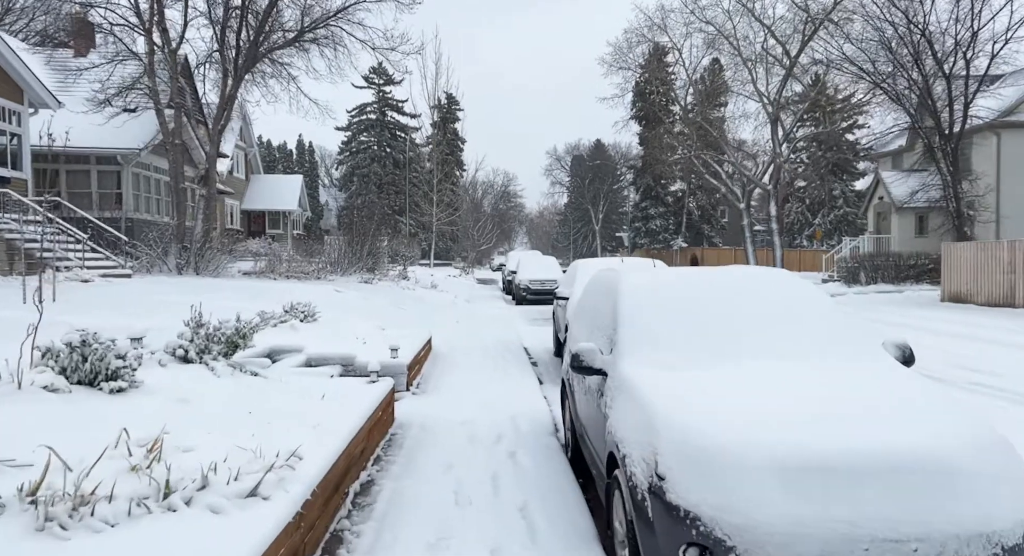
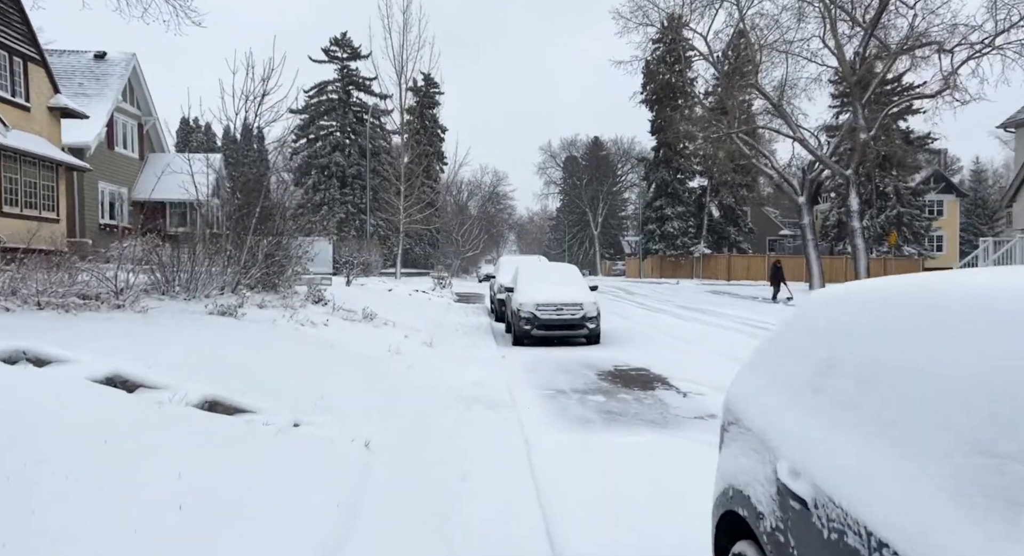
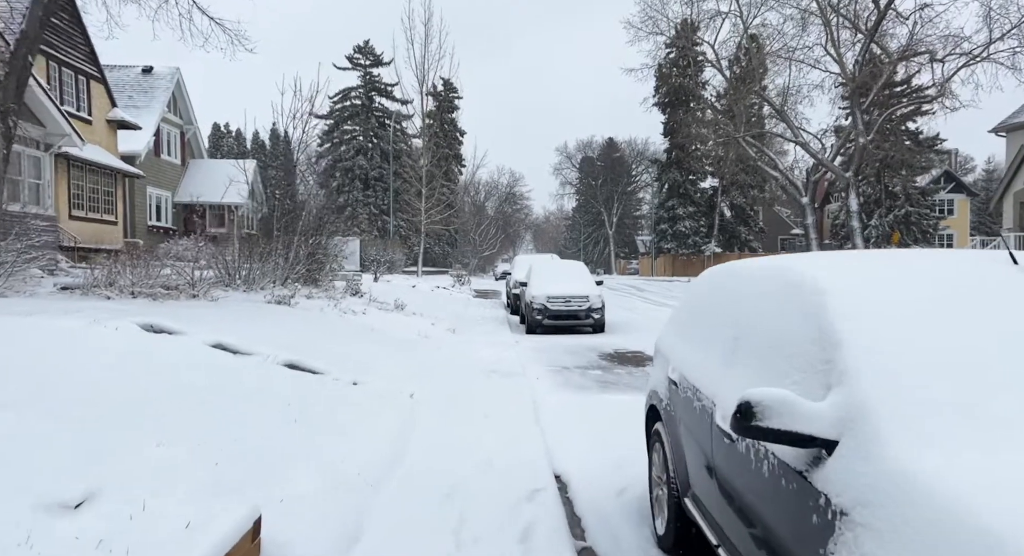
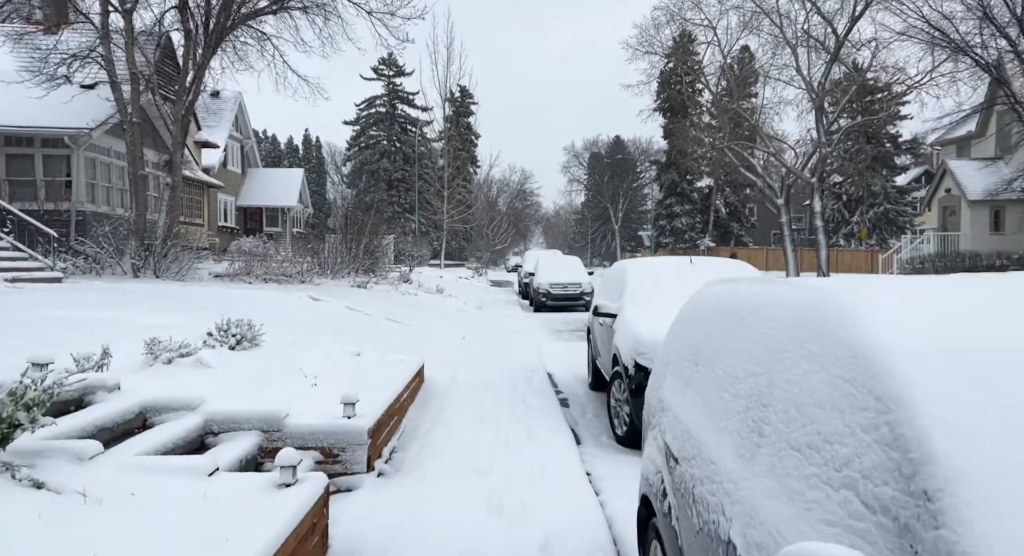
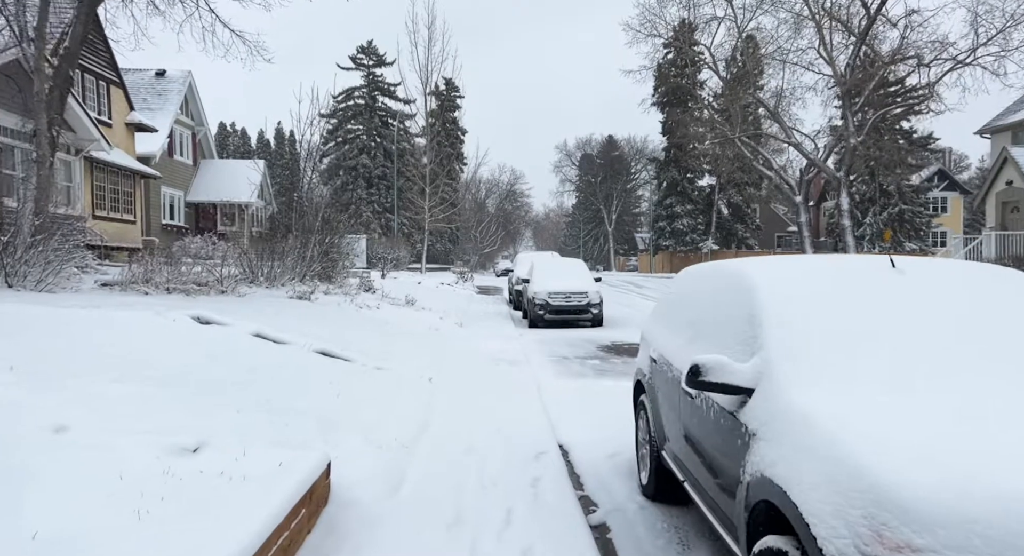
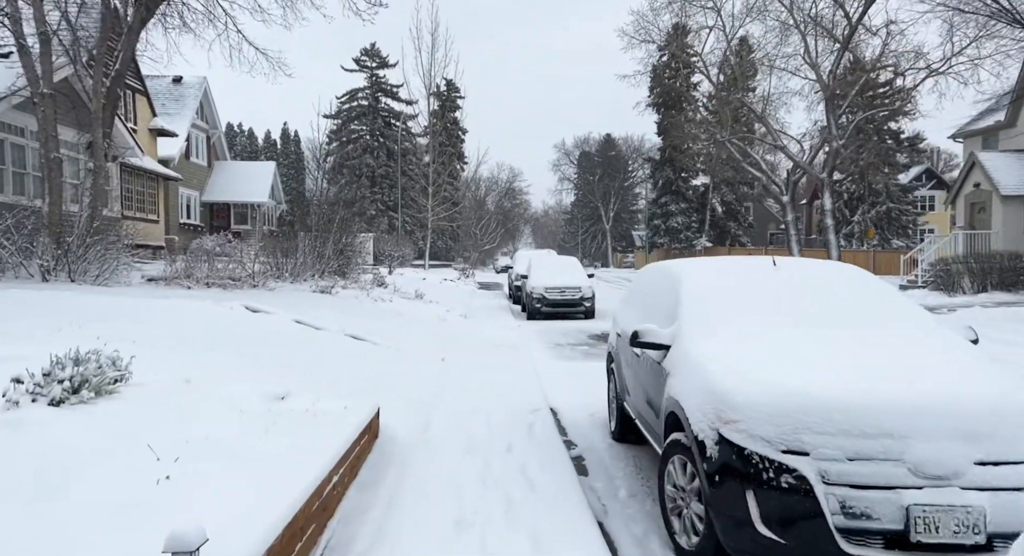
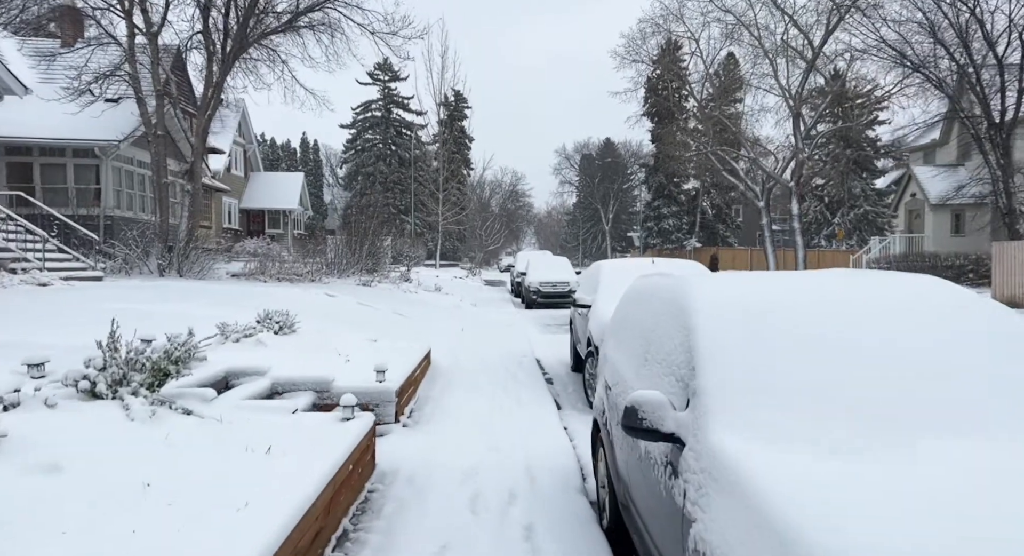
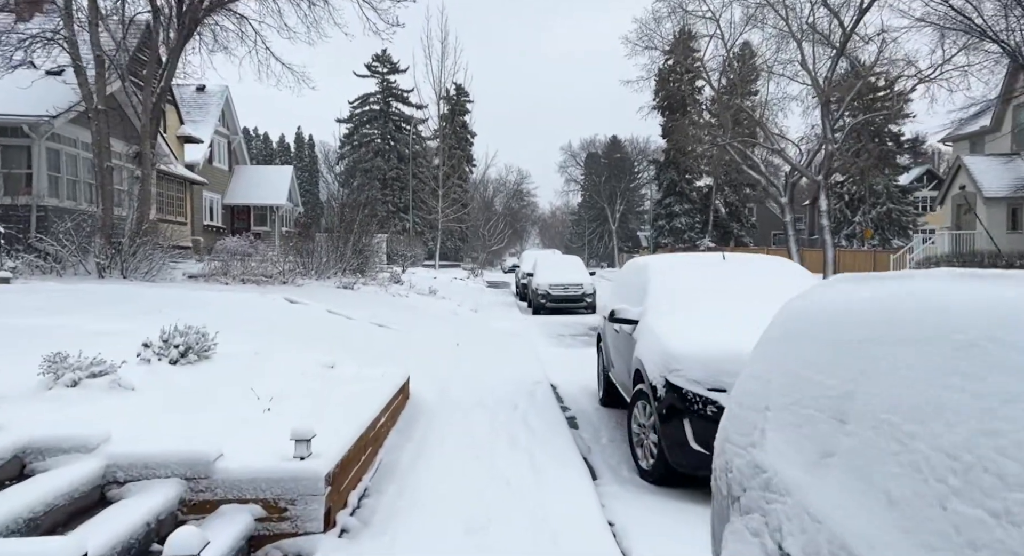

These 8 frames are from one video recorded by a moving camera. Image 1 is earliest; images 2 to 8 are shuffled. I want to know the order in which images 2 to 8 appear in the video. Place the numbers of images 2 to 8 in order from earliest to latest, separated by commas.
7, 4, 8, 6, 5, 3, 2
